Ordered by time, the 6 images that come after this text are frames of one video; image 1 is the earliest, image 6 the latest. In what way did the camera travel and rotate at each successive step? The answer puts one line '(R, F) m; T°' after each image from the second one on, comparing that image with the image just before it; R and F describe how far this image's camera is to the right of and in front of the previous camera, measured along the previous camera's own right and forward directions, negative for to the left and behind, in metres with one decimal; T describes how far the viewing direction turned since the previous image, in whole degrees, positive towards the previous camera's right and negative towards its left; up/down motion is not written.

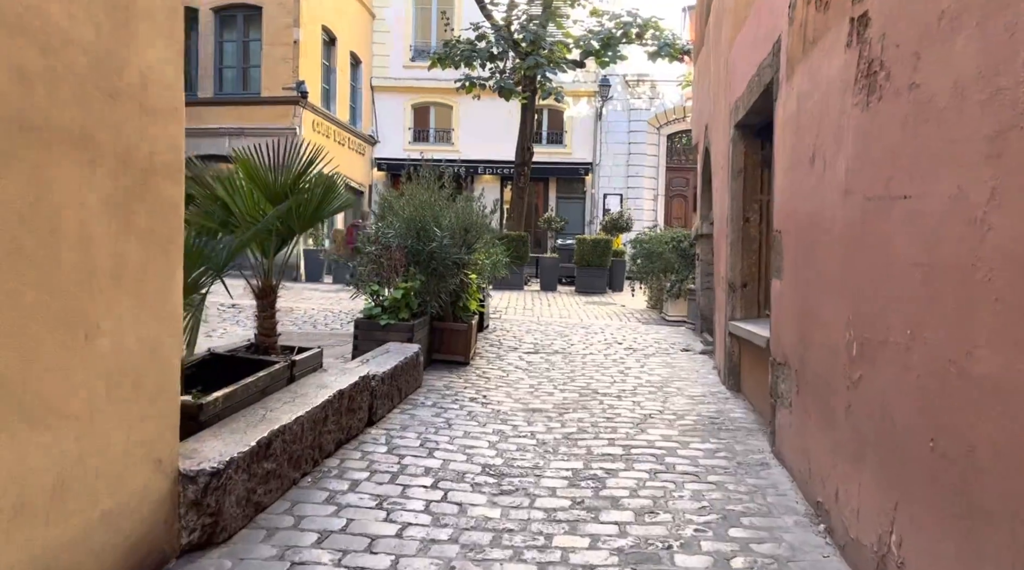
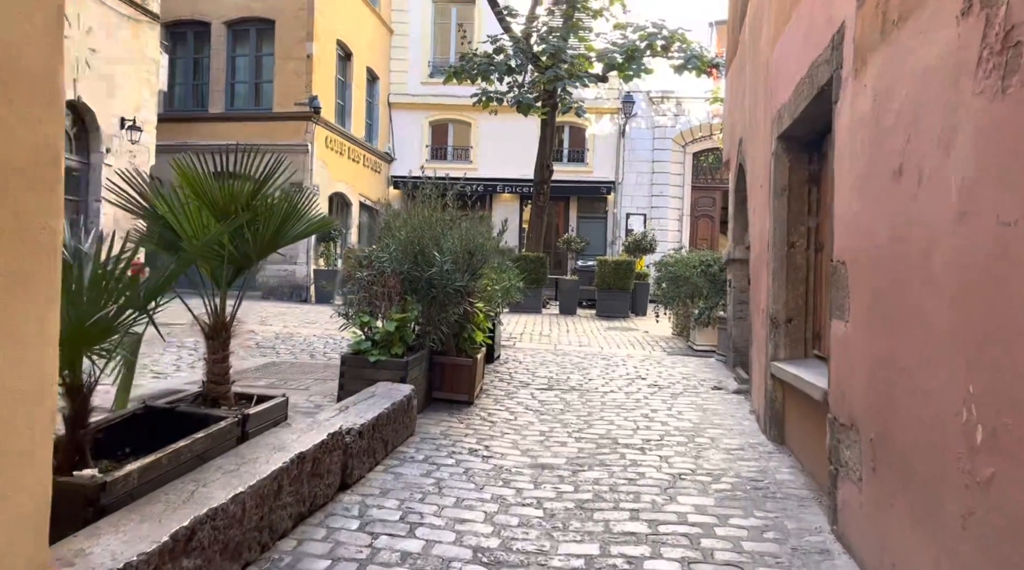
(+0.1, +0.8) m; -2°
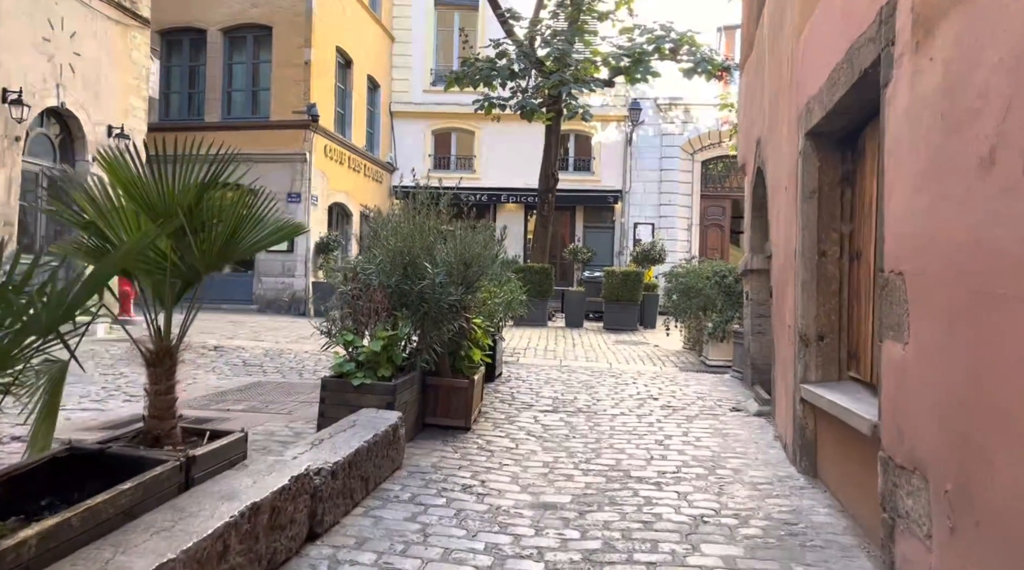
(0.0, +0.6) m; 0°
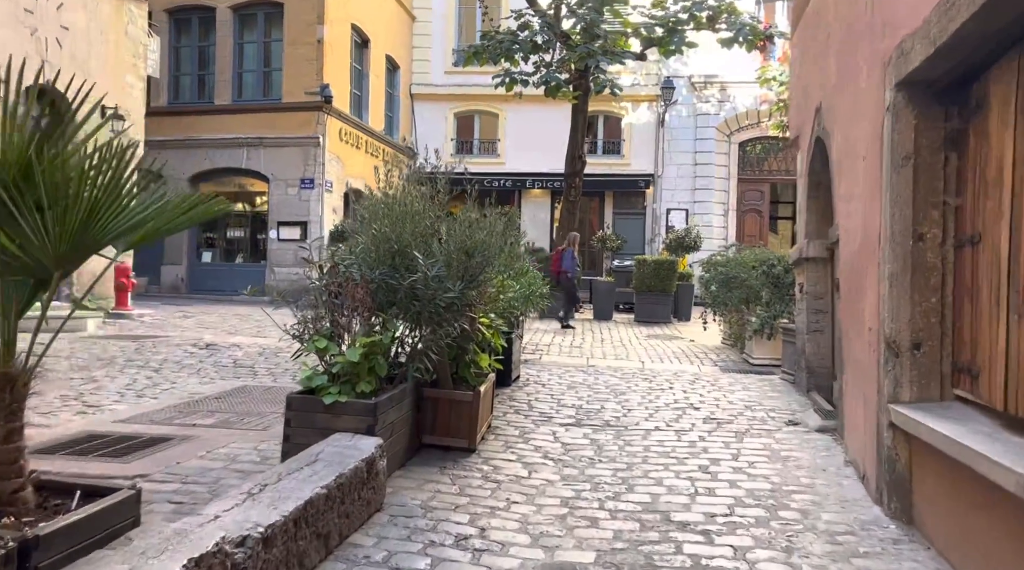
(+0.1, +1.0) m; -2°
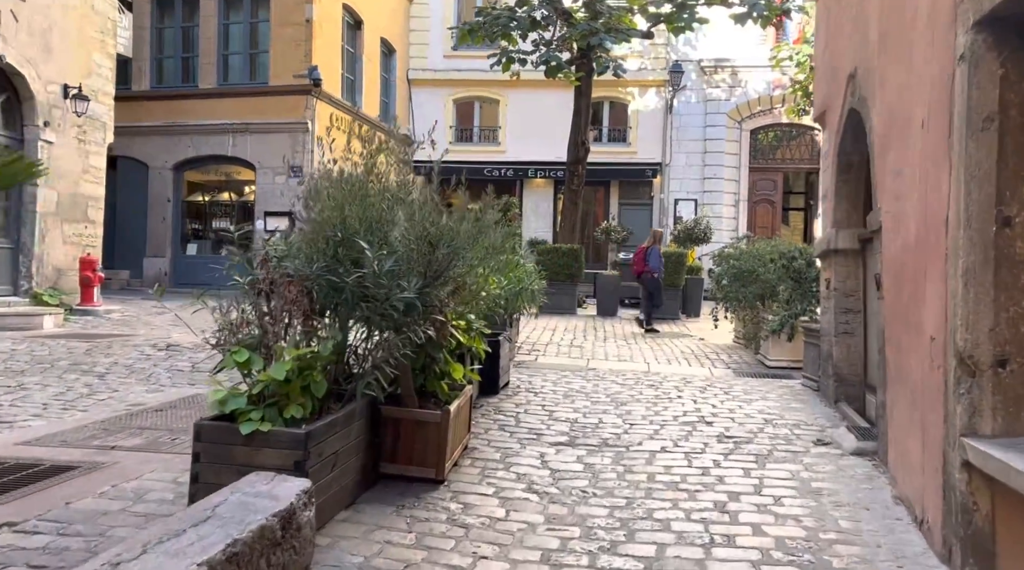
(+0.2, +0.9) m; -1°
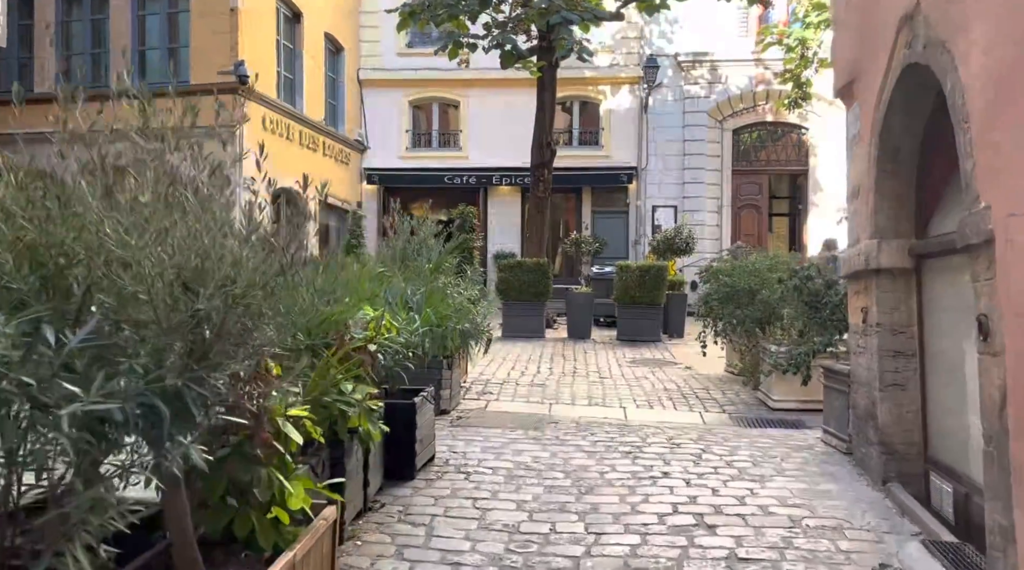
(+0.4, +1.8) m; +1°
